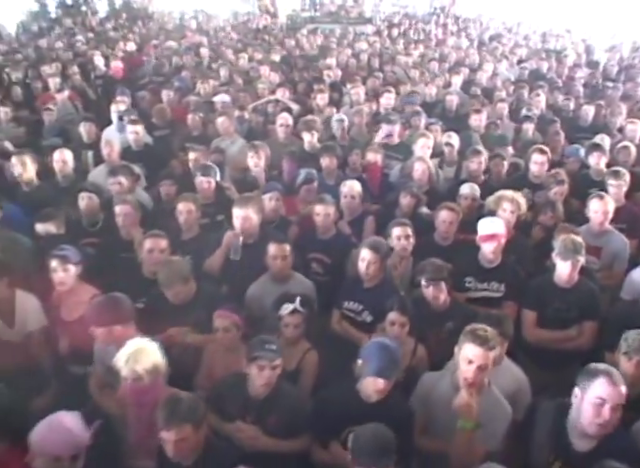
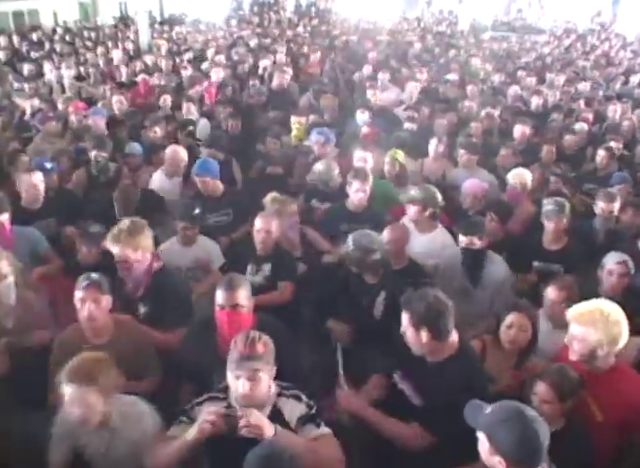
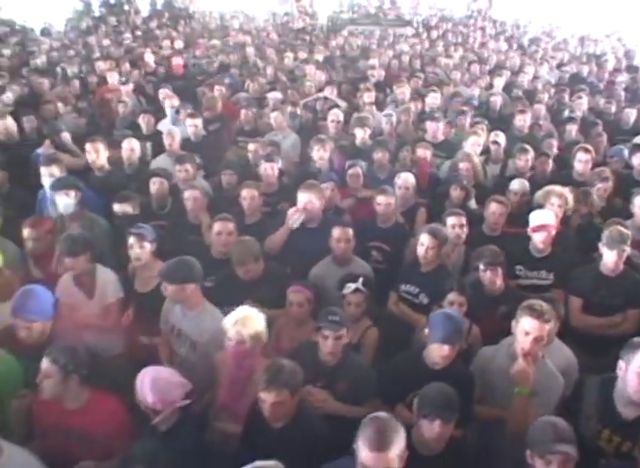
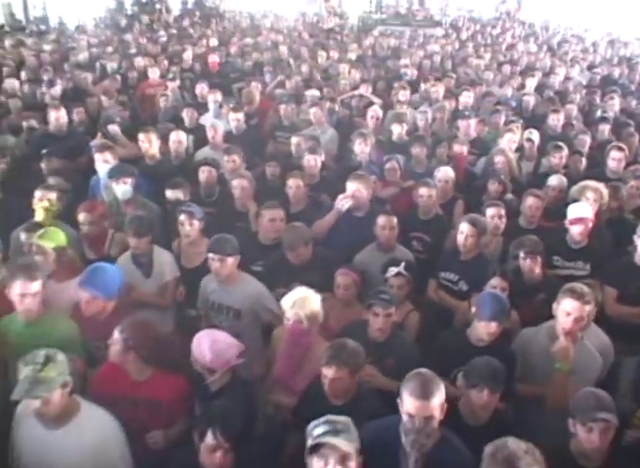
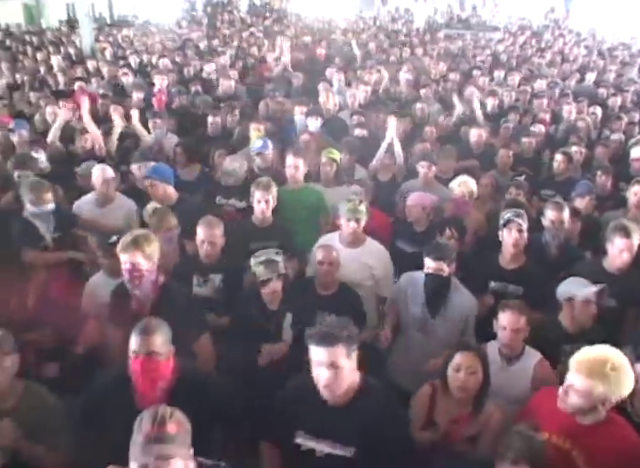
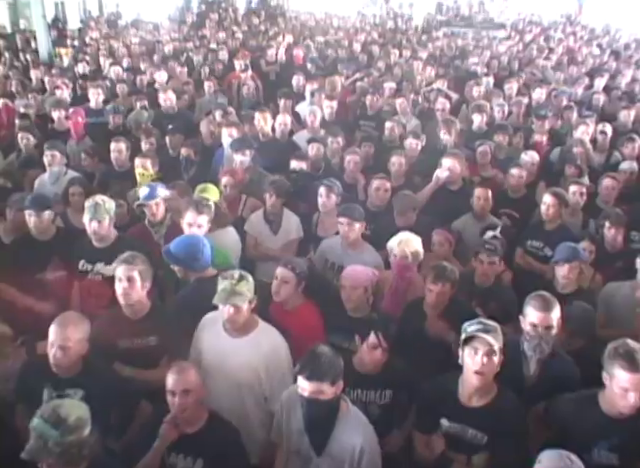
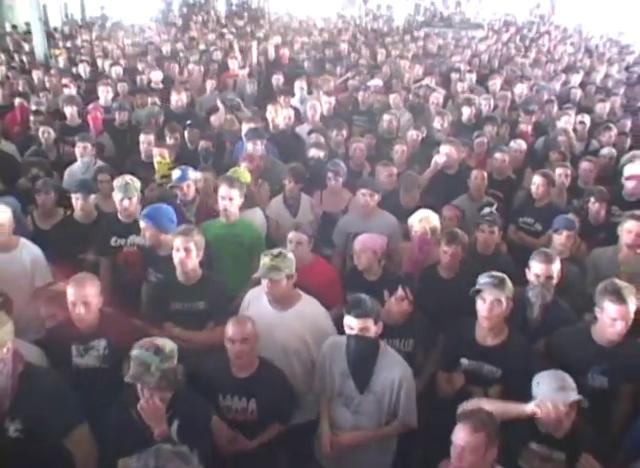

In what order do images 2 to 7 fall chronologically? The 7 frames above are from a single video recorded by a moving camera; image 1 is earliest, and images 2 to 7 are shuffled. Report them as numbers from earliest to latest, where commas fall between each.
3, 4, 6, 7, 5, 2
